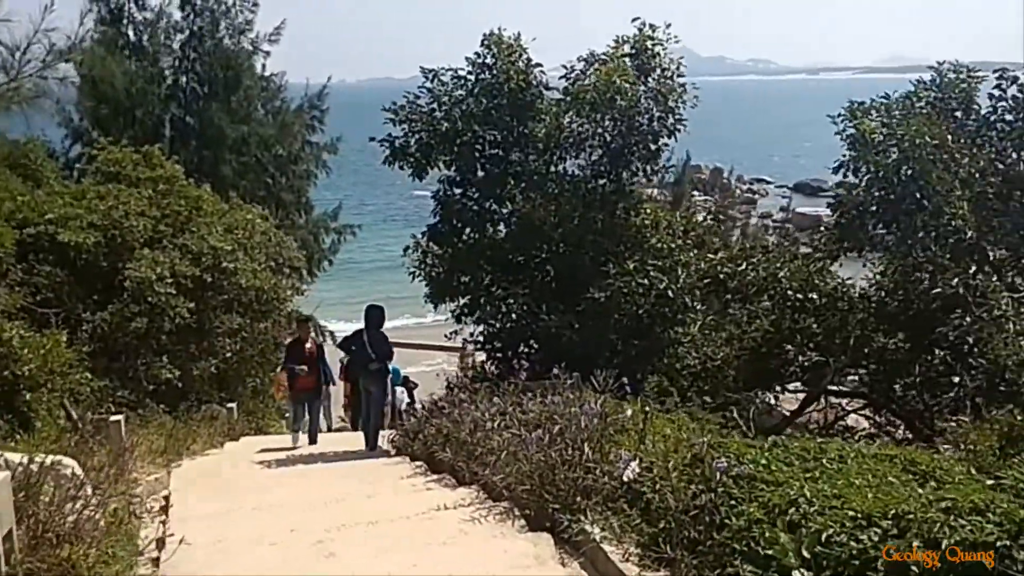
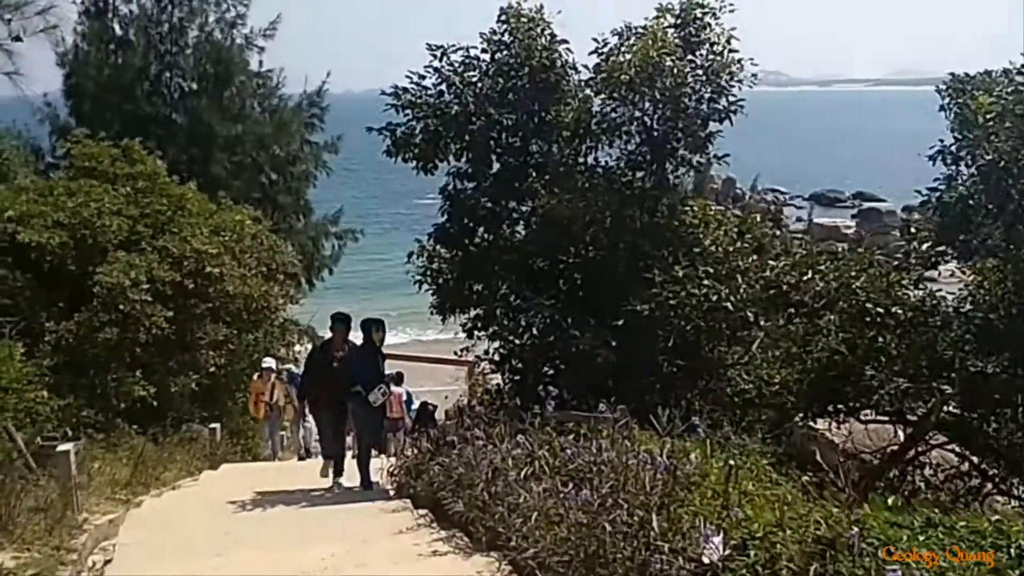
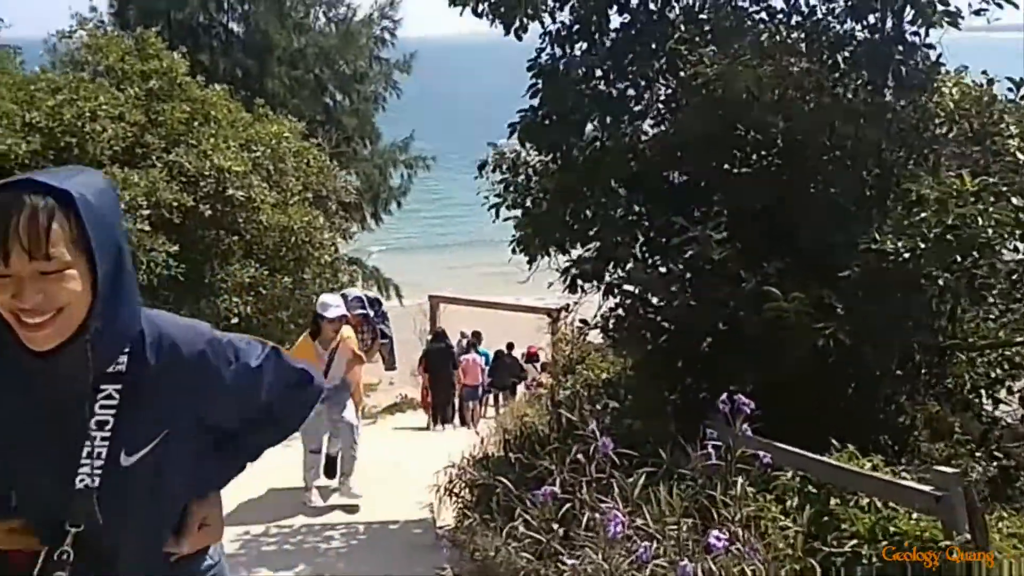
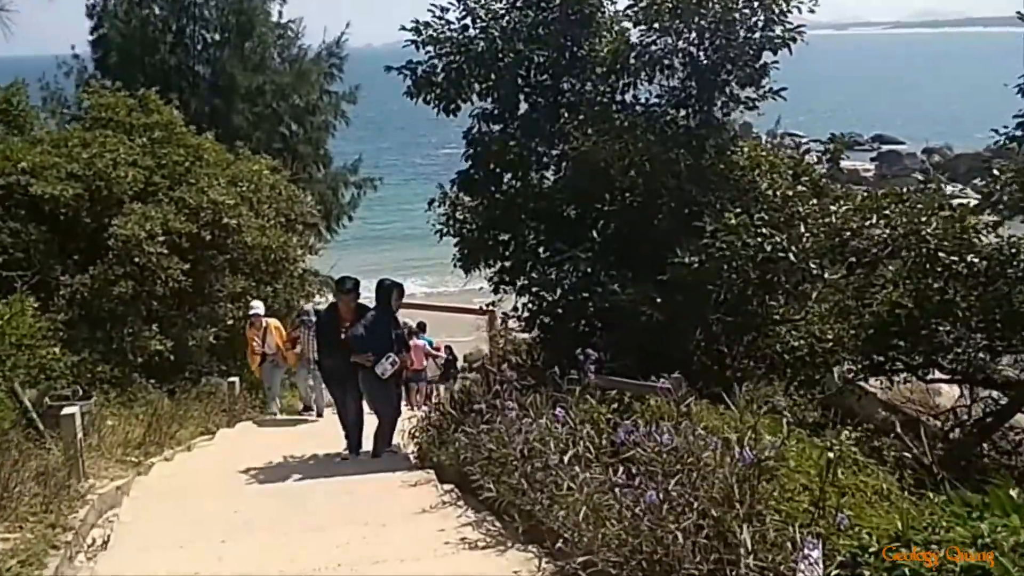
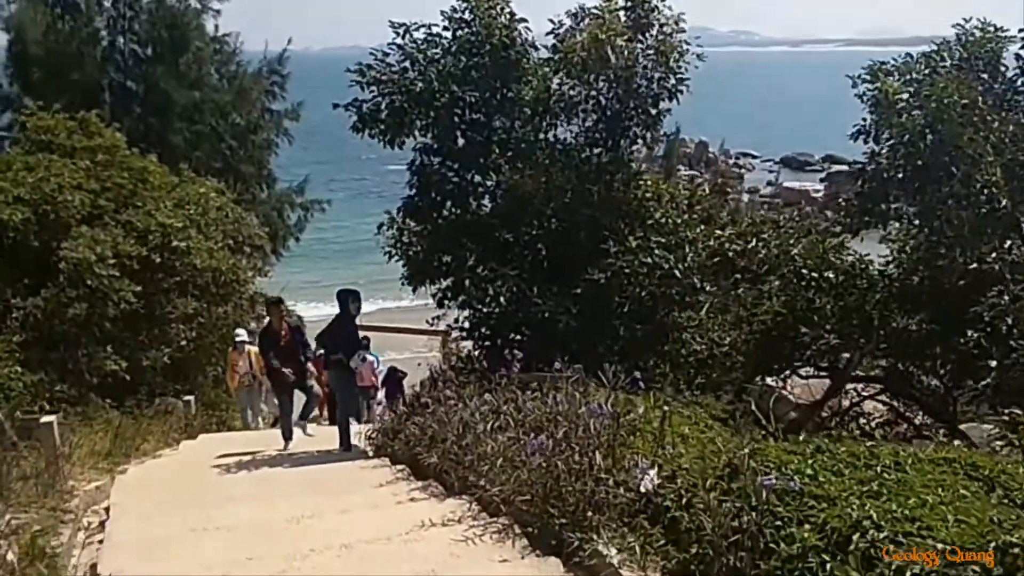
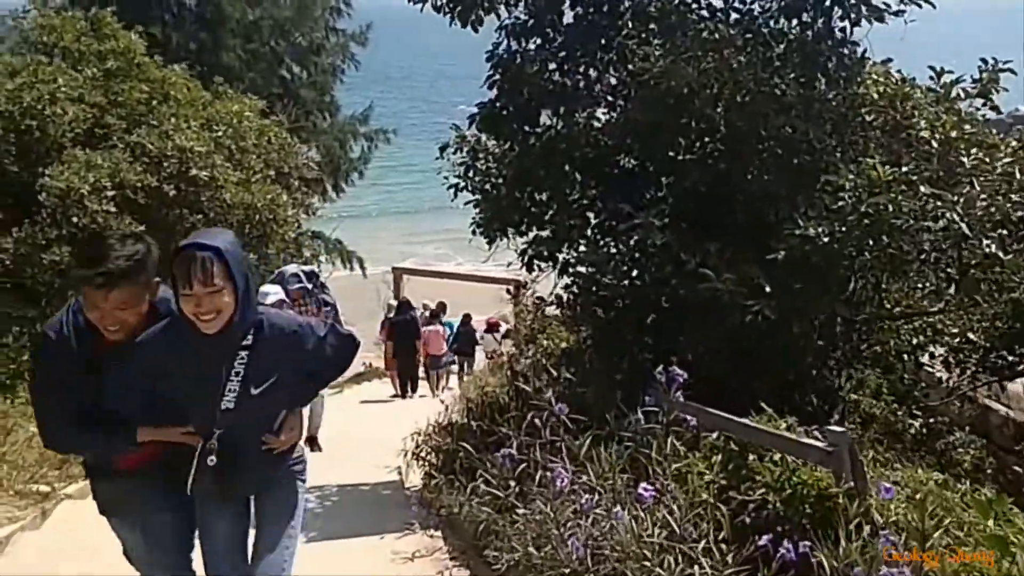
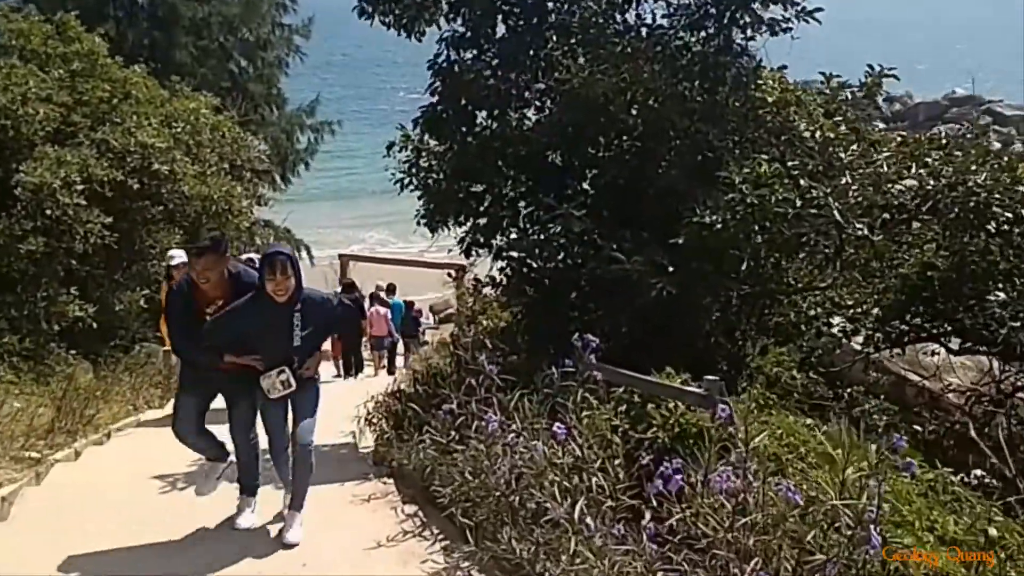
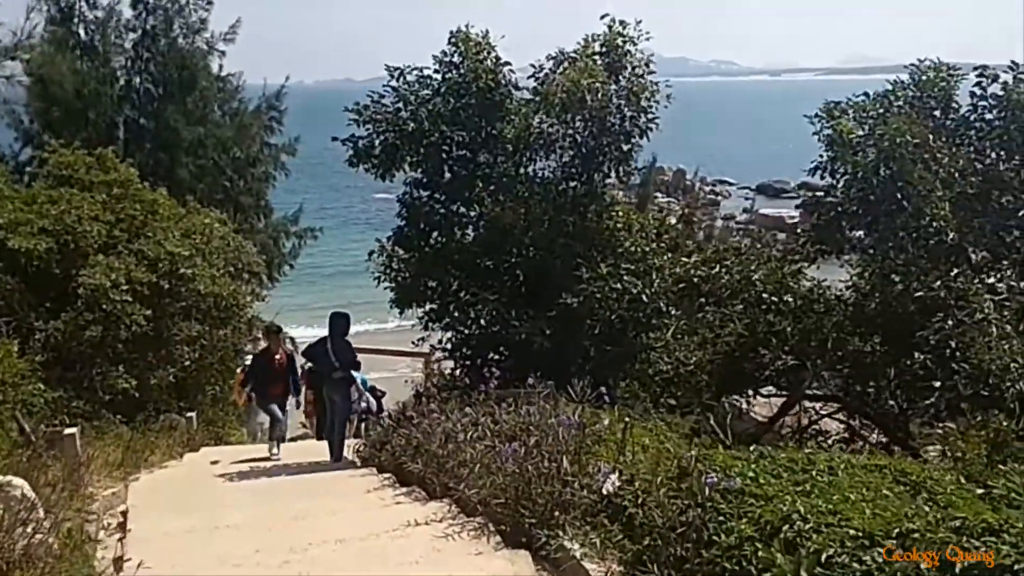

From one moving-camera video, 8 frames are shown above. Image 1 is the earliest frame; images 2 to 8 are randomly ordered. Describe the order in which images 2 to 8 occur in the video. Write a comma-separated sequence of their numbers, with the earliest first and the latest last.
8, 5, 2, 4, 7, 6, 3
